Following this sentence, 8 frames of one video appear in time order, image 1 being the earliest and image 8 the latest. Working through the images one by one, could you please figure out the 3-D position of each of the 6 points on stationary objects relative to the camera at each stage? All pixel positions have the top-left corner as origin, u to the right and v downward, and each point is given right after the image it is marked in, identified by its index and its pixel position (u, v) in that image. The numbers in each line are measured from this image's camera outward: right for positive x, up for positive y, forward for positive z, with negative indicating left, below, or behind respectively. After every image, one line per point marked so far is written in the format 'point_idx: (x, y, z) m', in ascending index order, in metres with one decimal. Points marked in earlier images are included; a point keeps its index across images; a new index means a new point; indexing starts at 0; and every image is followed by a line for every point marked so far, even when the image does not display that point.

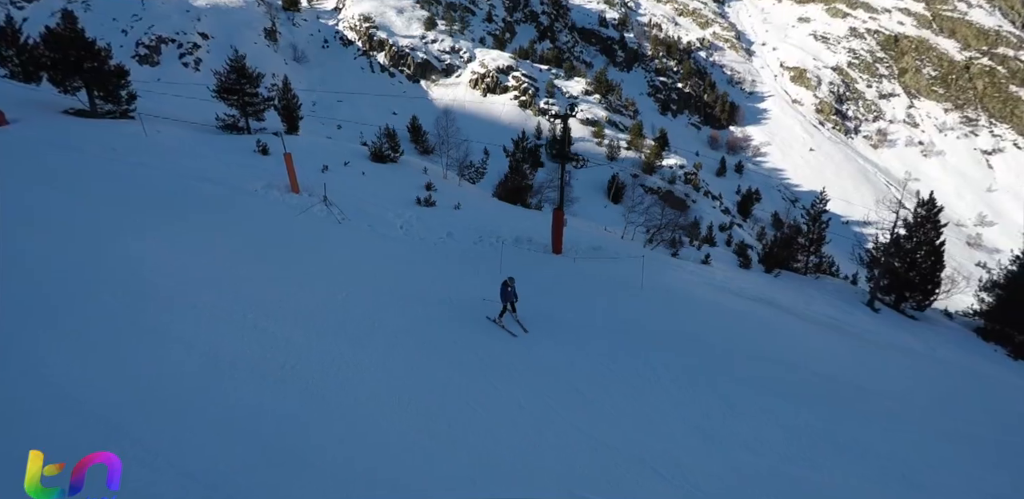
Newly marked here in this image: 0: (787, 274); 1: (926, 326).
0: (+12.4, -1.2, +19.2) m
1: (+17.1, -3.2, +18.3) m
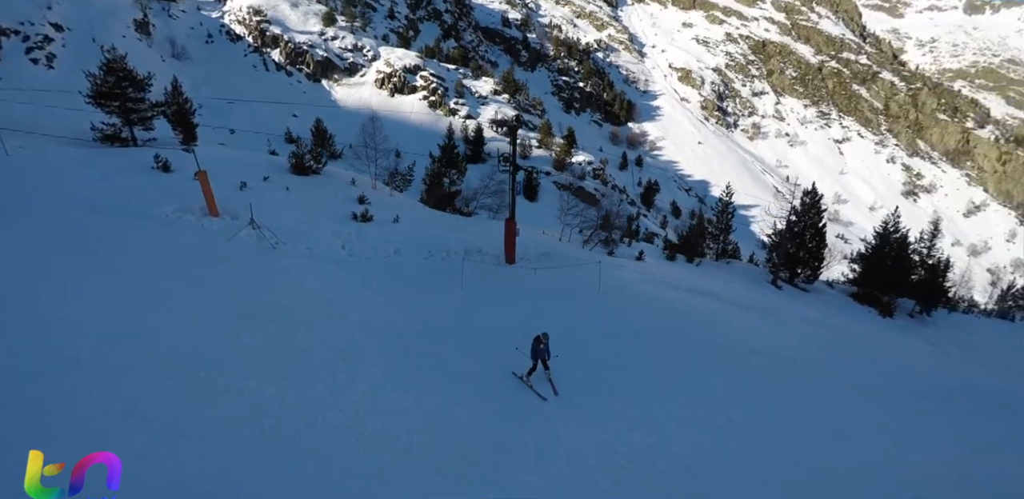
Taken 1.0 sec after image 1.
0: (+9.2, -0.6, +20.7) m
1: (+14.2, -2.2, +20.8) m
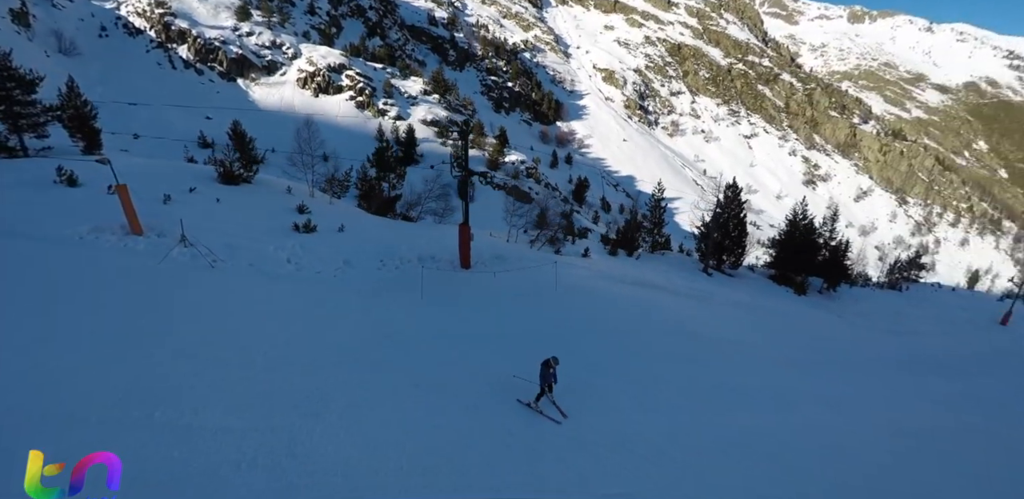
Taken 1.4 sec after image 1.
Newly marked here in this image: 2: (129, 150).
0: (+6.6, -0.3, +21.7) m
1: (+11.5, -1.6, +22.5) m
2: (-16.7, +4.3, +19.1) m
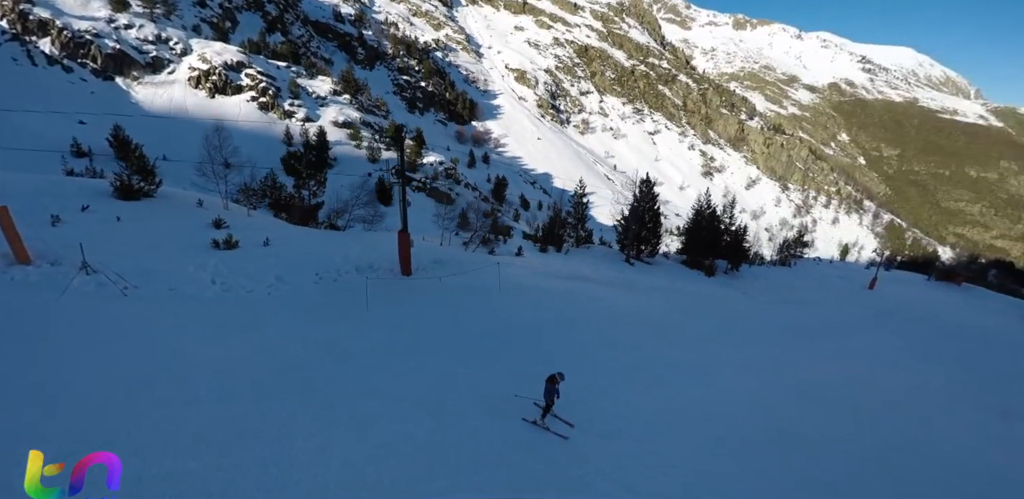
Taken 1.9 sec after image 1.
0: (+3.1, 0.0, +22.5) m
1: (+7.9, -1.0, +24.1) m
2: (-19.6, +3.1, +15.8) m
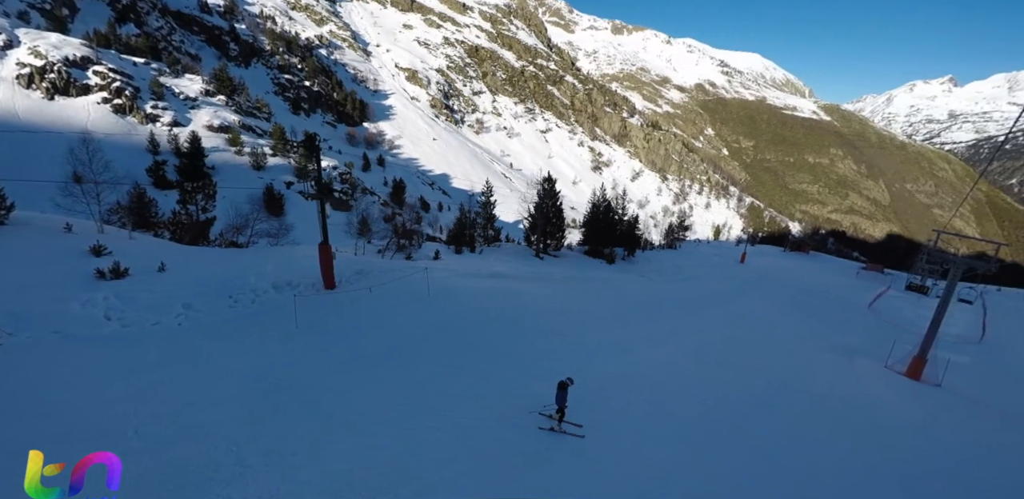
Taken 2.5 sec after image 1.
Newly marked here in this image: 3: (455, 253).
0: (-1.4, +0.1, +22.7) m
1: (+2.9, -0.6, +25.4) m
2: (-22.2, +1.4, +11.1) m
3: (-2.4, -0.1, +18.2) m
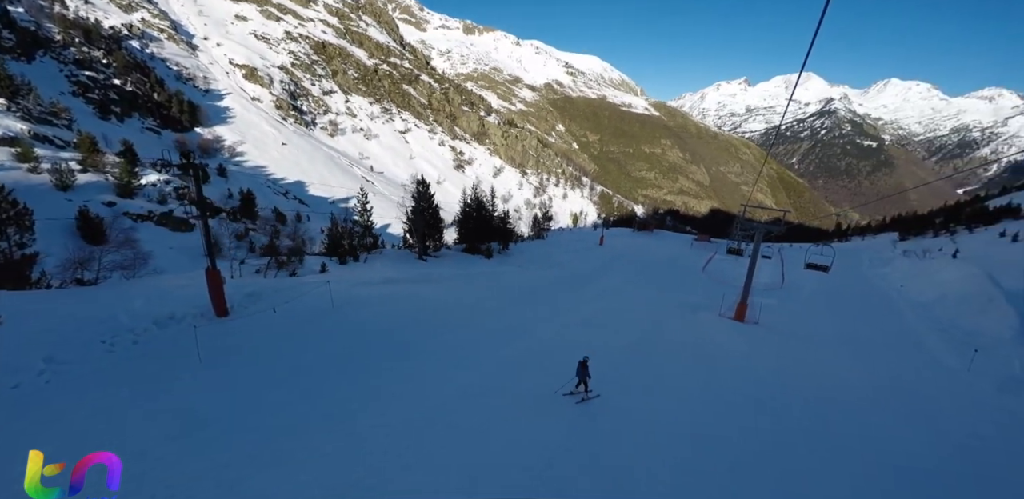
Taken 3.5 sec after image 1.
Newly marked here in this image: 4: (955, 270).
0: (-7.1, -0.3, +21.7) m
1: (-3.7, -0.5, +25.6) m
2: (-23.7, -1.0, +4.5) m
3: (-6.7, -0.6, +17.1) m
4: (+16.6, -0.8, +16.5) m
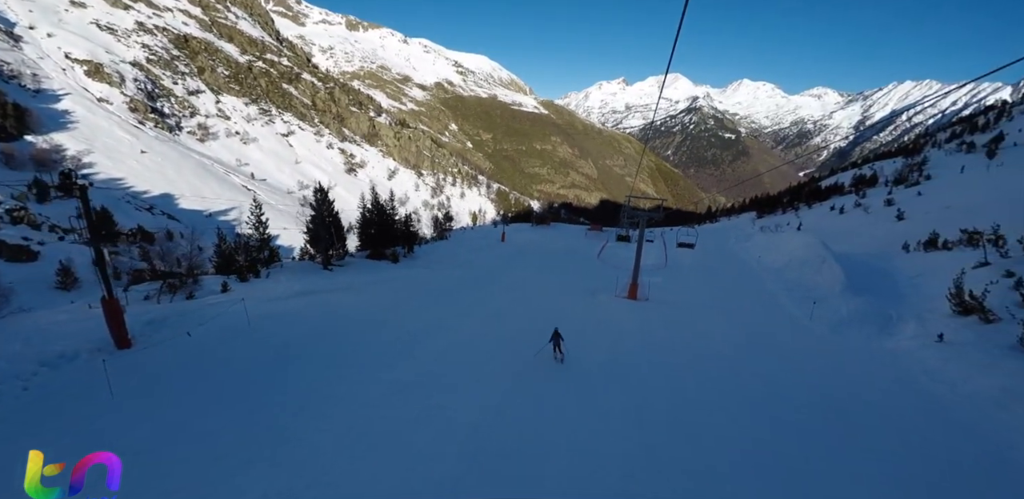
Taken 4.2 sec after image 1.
0: (-11.1, -0.9, +20.0) m
1: (-8.6, -0.9, +24.6) m
2: (-23.4, -2.8, -0.3) m
3: (-9.7, -1.1, +15.6) m
4: (+13.2, +0.5, +20.2) m
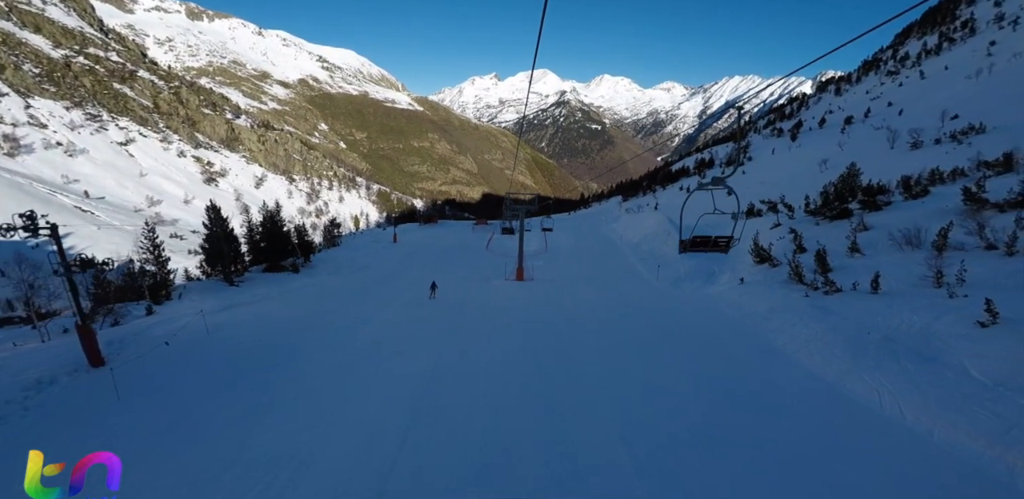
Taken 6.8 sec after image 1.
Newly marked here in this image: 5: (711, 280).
0: (-15.2, -1.9, +19.5) m
1: (-13.9, -1.7, +24.5) m
2: (-21.8, -4.9, -3.3) m
3: (-12.7, -1.9, +15.6) m
4: (+8.0, +1.9, +25.6) m
5: (+7.8, -1.1, +17.4) m
